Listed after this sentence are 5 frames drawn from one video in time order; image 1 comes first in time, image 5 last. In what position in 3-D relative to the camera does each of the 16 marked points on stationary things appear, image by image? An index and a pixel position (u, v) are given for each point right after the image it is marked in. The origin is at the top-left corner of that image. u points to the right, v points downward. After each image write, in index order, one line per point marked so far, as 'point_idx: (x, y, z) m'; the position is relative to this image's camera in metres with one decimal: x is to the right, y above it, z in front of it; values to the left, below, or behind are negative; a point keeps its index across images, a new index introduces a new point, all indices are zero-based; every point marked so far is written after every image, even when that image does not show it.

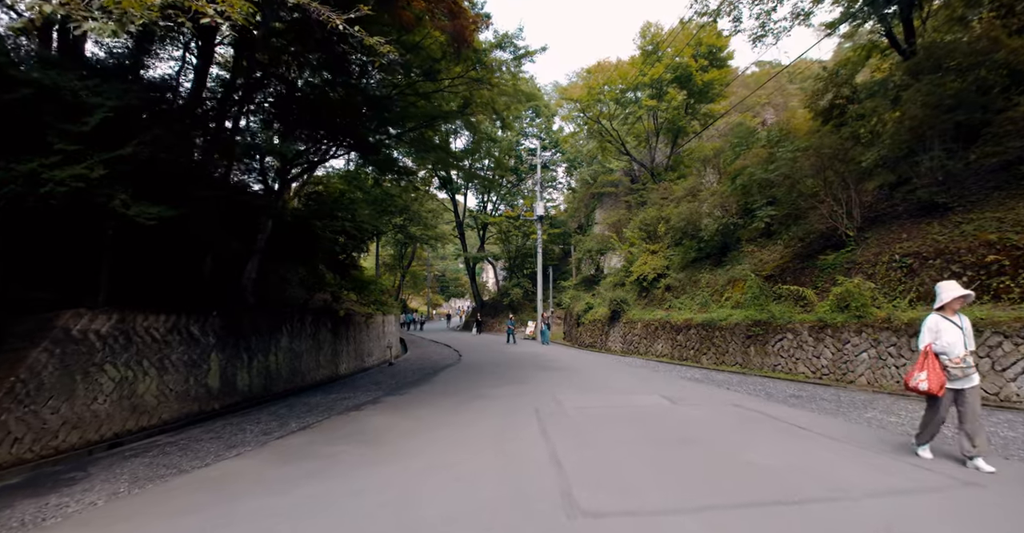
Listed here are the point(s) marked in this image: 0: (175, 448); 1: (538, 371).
0: (-3.9, -2.1, +5.4) m
1: (+0.7, -2.4, +10.5) m
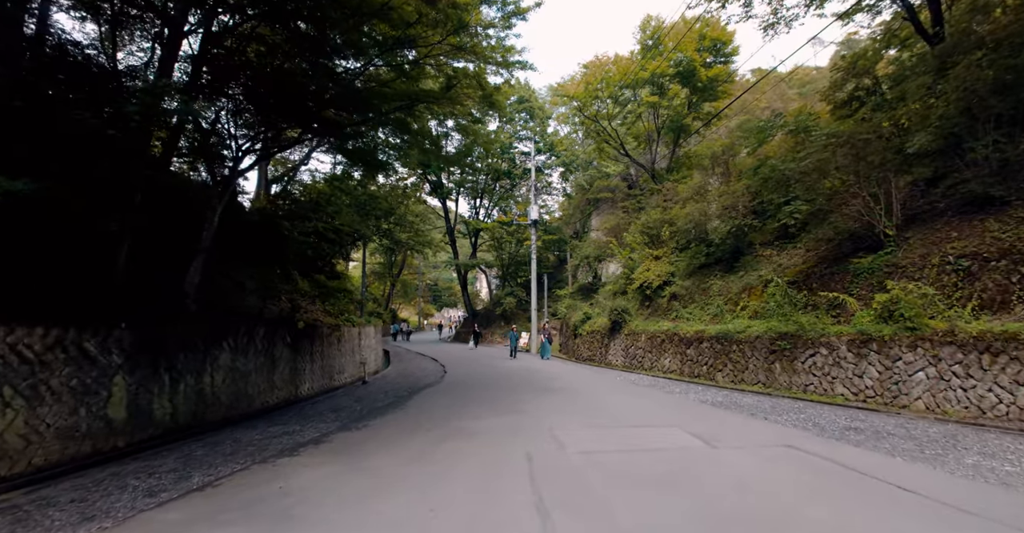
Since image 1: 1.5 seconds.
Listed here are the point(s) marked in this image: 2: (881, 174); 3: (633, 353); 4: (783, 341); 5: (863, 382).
0: (-4.0, -2.0, +3.8) m
1: (+0.5, -2.4, +8.9) m
2: (+7.7, +1.9, +9.8) m
3: (+3.8, -2.8, +15.0) m
4: (+5.9, -1.6, +10.2) m
5: (+6.4, -2.1, +8.6) m
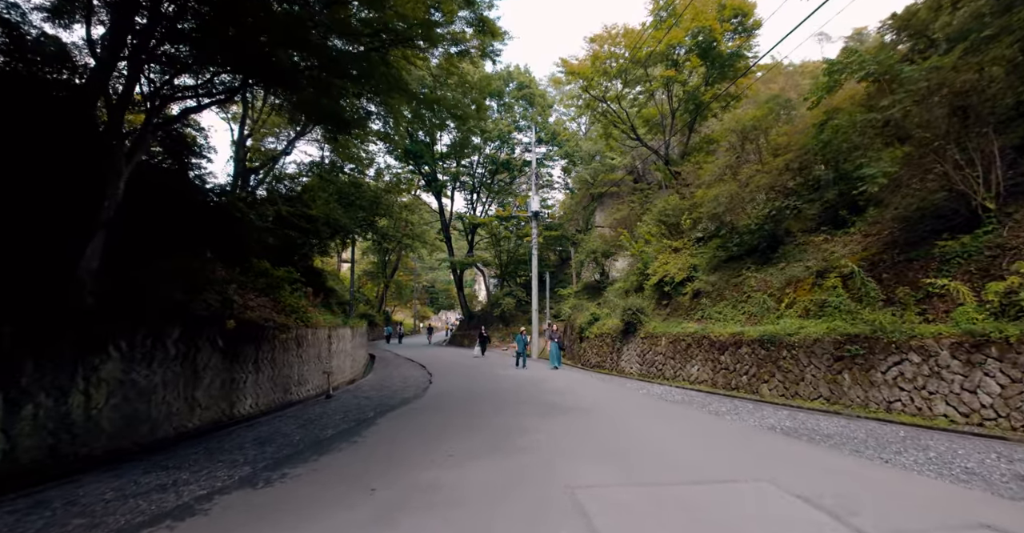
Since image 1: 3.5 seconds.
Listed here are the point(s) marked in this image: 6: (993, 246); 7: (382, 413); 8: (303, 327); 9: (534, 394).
0: (-4.0, -1.7, +1.6) m
1: (+0.5, -2.1, +6.7) m
2: (+7.6, +2.2, +7.7) m
3: (+3.8, -2.5, +12.8) m
4: (+5.8, -1.3, +8.0) m
5: (+6.4, -1.8, +6.4) m
6: (+7.8, +0.3, +7.7) m
7: (-1.9, -2.2, +7.0) m
8: (-4.3, -1.2, +9.6) m
9: (+0.4, -2.3, +8.6) m
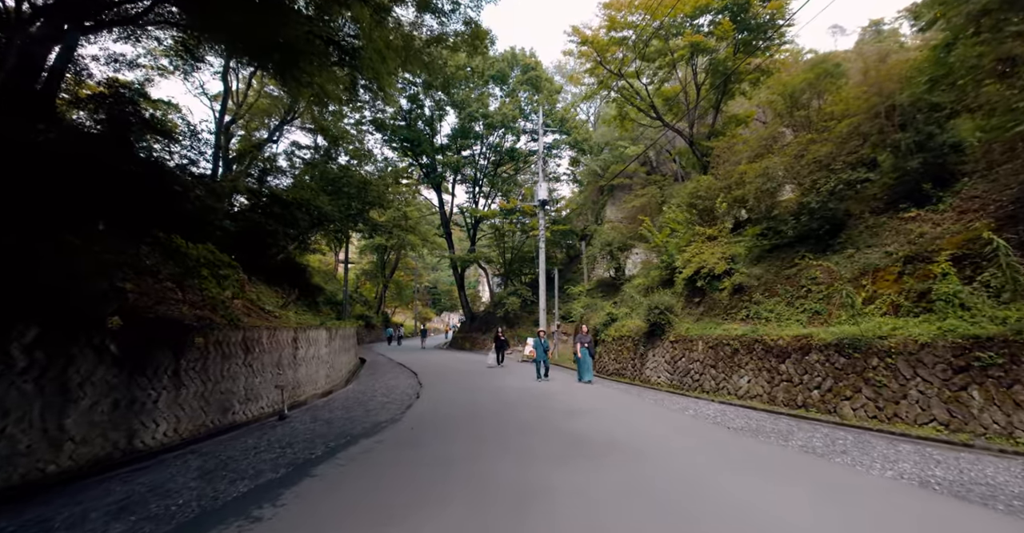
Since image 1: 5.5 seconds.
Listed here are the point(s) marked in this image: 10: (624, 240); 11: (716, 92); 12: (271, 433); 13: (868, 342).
0: (-4.0, -1.4, -0.4) m
1: (+0.6, -1.9, +4.7) m
2: (+7.7, +2.5, +5.5) m
3: (+3.9, -2.3, +10.7) m
4: (+5.9, -1.1, +5.9) m
5: (+6.5, -1.5, +4.3) m
6: (+7.9, +0.6, +5.5) m
7: (-1.8, -1.9, +4.9) m
8: (-4.2, -1.0, +7.6) m
9: (+0.5, -2.1, +6.5) m
10: (+4.7, +1.1, +19.7) m
11: (+7.8, +6.7, +18.2) m
12: (-3.1, -2.1, +5.9) m
13: (+5.4, -1.1, +7.1) m
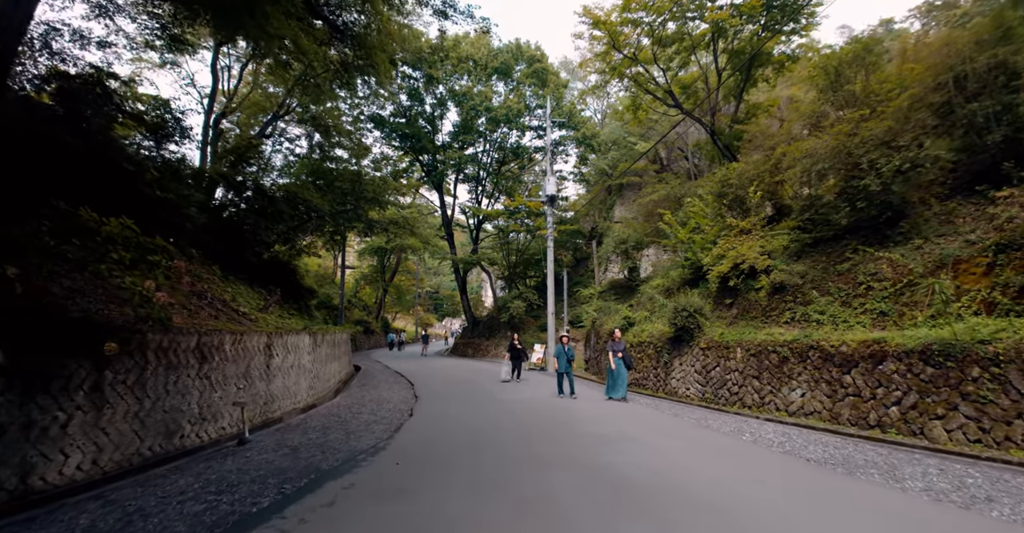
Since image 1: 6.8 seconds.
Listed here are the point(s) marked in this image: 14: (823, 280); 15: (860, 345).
0: (-3.9, -1.2, -1.7) m
1: (+0.7, -1.7, +3.3) m
2: (+7.9, +2.7, +4.2) m
3: (+4.1, -2.2, +9.3) m
4: (+6.1, -0.9, +4.5) m
5: (+6.6, -1.3, +2.9) m
6: (+8.0, +0.8, +4.2) m
7: (-1.7, -1.7, +3.6) m
8: (-4.0, -0.9, +6.3) m
9: (+0.7, -1.9, +5.1) m
10: (+4.9, +1.1, +18.4) m
11: (+8.0, +6.7, +16.9) m
12: (-2.9, -2.0, +4.6) m
13: (+5.6, -1.0, +5.8) m
14: (+6.0, -0.2, +9.0) m
15: (+5.1, -1.1, +6.9) m
